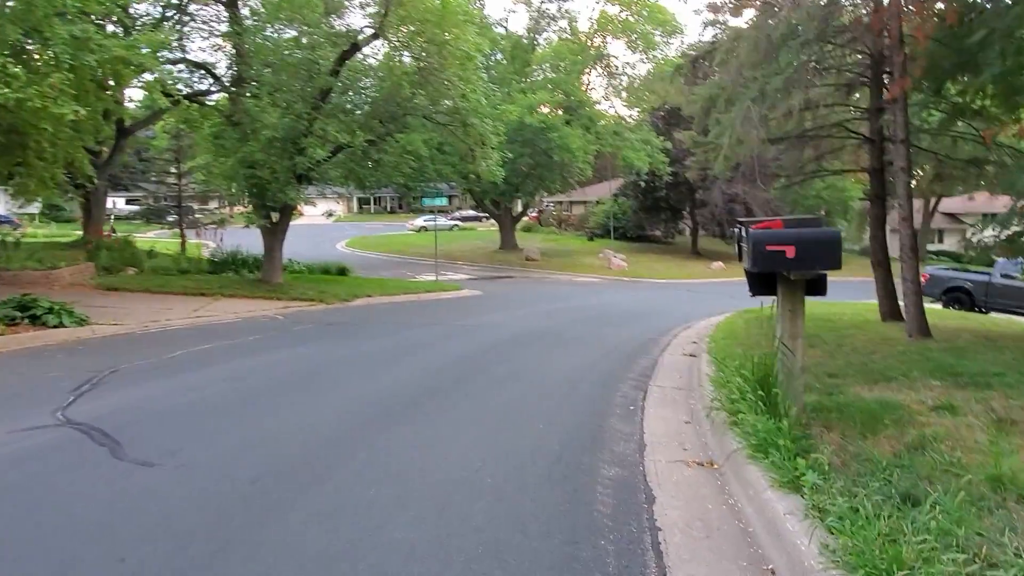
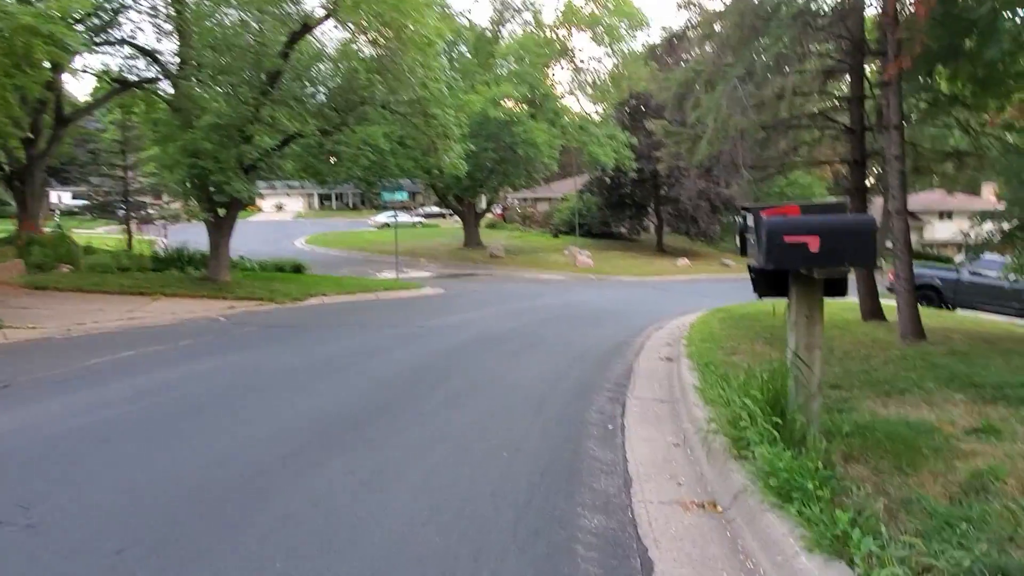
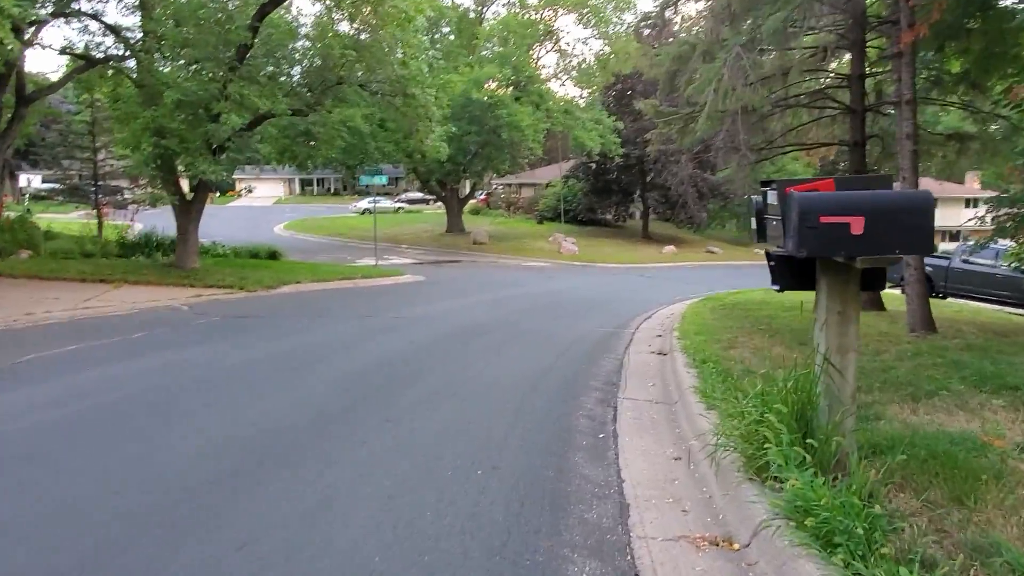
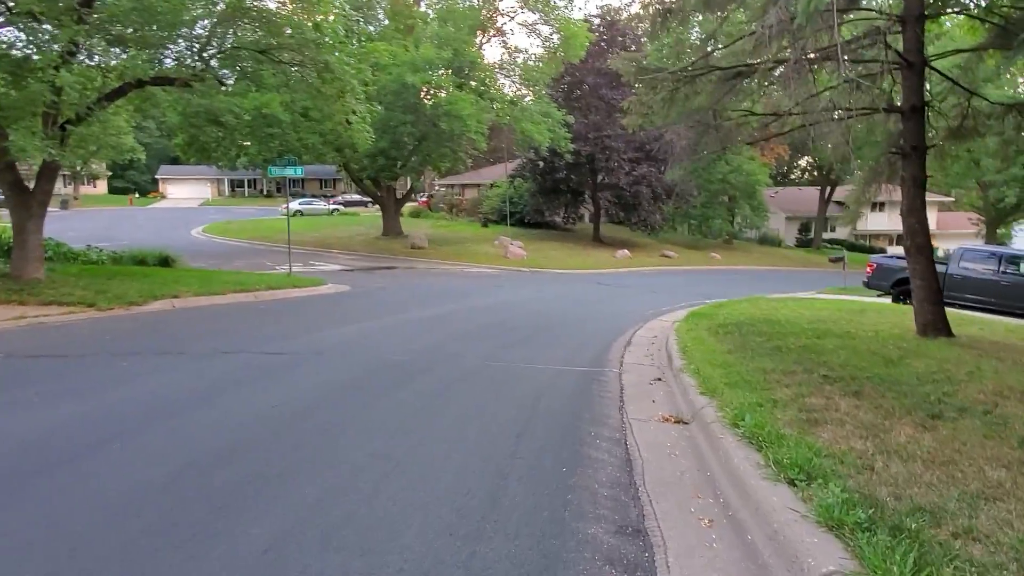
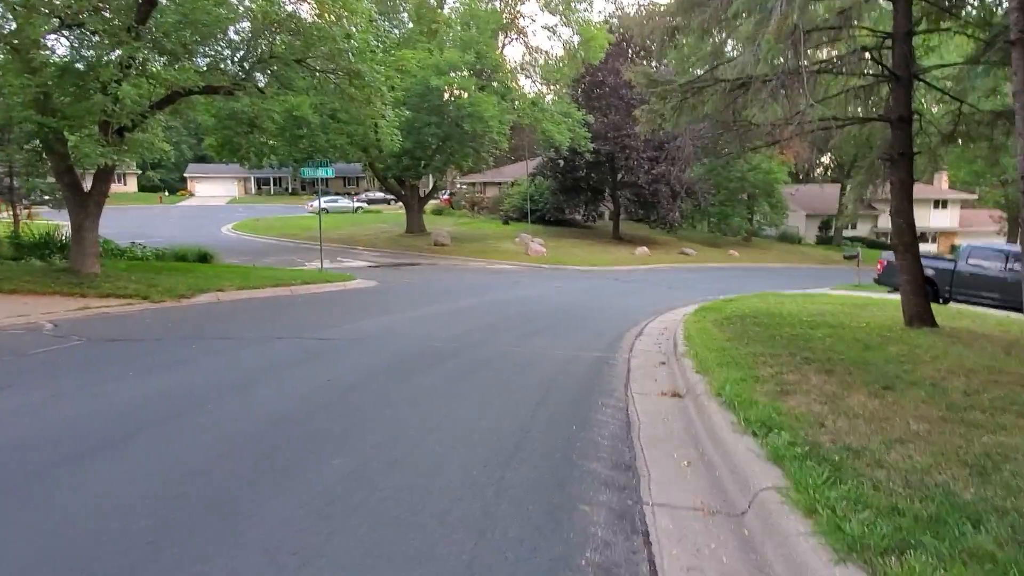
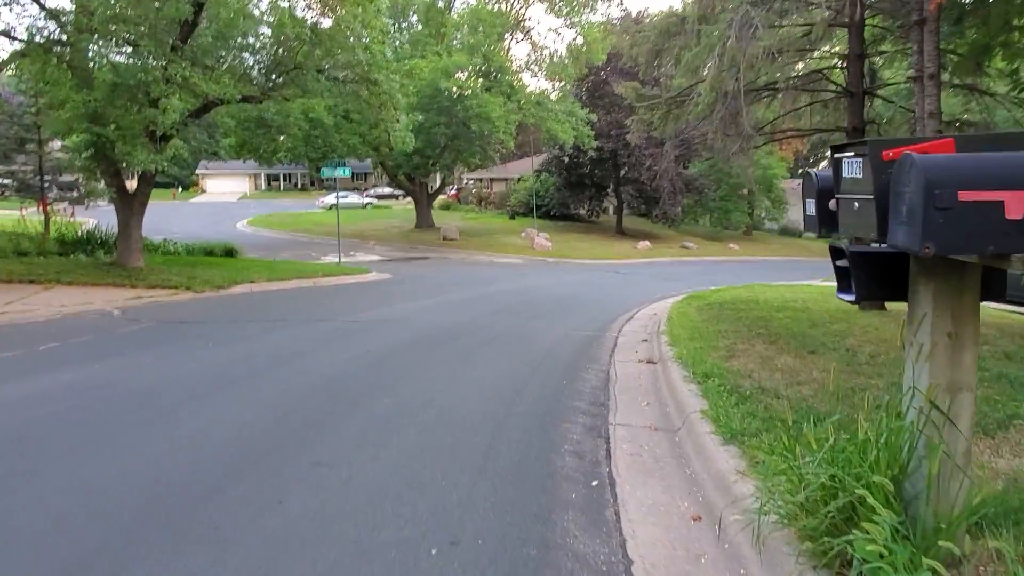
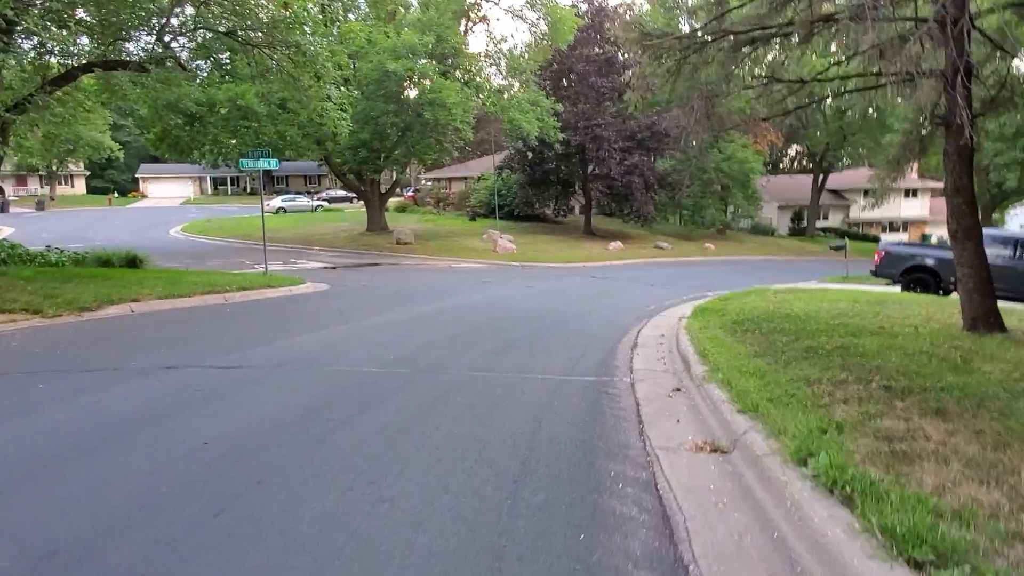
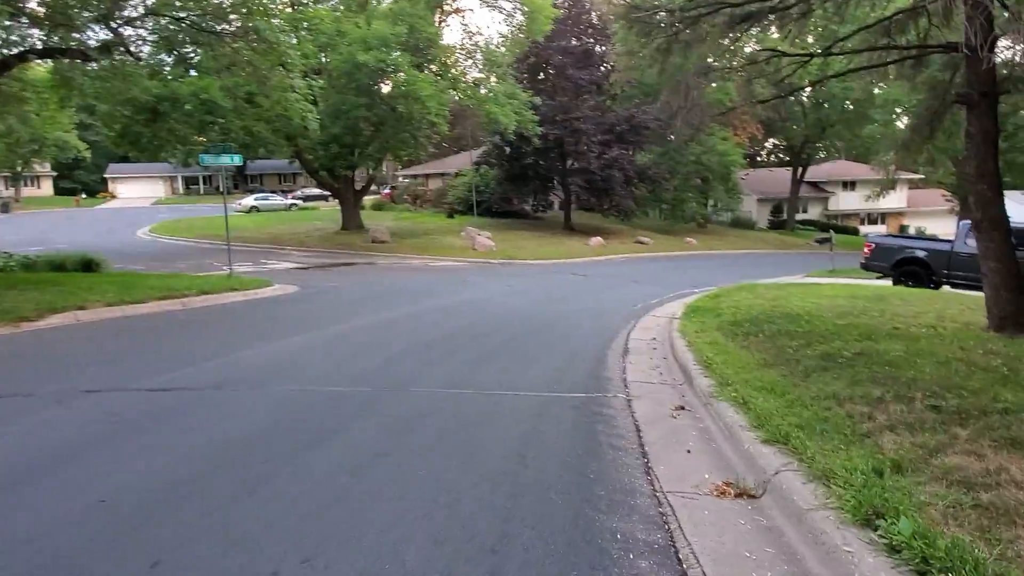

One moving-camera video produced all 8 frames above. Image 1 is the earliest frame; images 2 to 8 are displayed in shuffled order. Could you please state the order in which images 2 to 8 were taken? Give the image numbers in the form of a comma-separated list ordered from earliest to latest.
2, 3, 6, 5, 4, 7, 8
